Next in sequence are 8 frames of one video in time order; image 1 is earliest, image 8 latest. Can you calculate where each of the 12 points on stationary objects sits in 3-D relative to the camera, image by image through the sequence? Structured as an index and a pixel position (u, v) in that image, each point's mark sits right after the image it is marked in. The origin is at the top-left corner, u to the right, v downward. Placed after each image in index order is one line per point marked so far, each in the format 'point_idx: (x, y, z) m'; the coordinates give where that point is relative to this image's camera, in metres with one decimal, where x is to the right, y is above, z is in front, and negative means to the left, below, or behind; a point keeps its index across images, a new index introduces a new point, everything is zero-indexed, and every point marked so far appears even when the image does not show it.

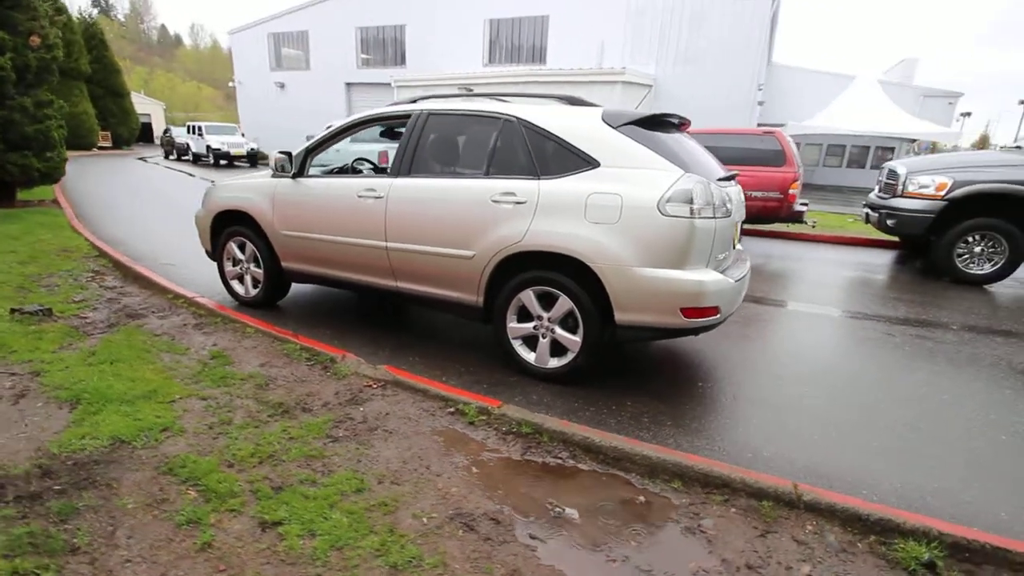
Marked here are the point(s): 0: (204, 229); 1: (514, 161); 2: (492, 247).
0: (-3.6, +0.7, +5.8) m
1: (0.0, +1.0, +4.0) m
2: (-0.1, +0.3, +4.0) m
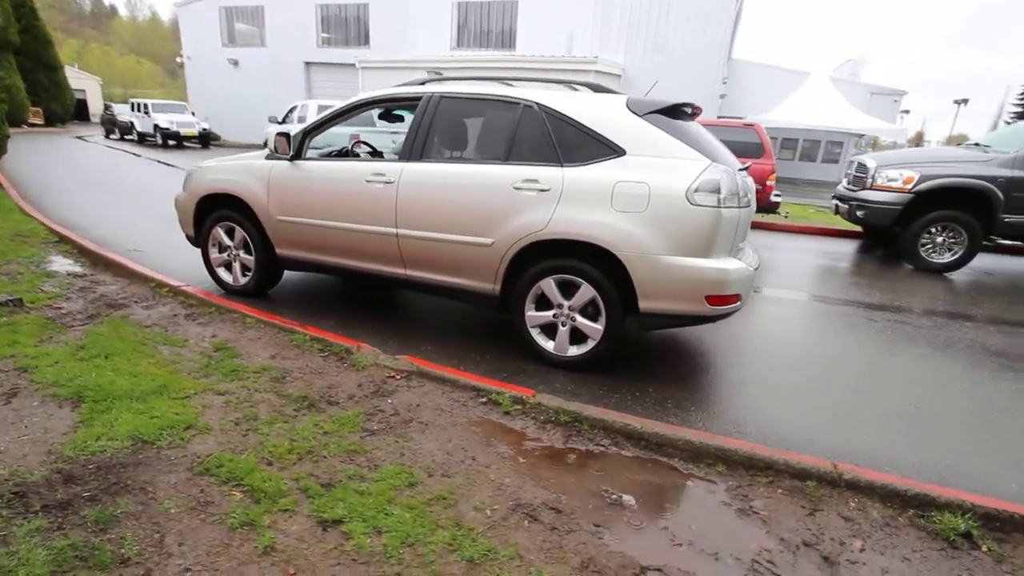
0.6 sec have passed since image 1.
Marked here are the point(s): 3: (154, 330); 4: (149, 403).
0: (-3.5, +0.8, +5.4) m
1: (+0.2, +1.1, +4.0) m
2: (0.0, +0.4, +3.9) m
3: (-3.0, -0.3, +4.2) m
4: (-2.1, -0.7, +2.9) m
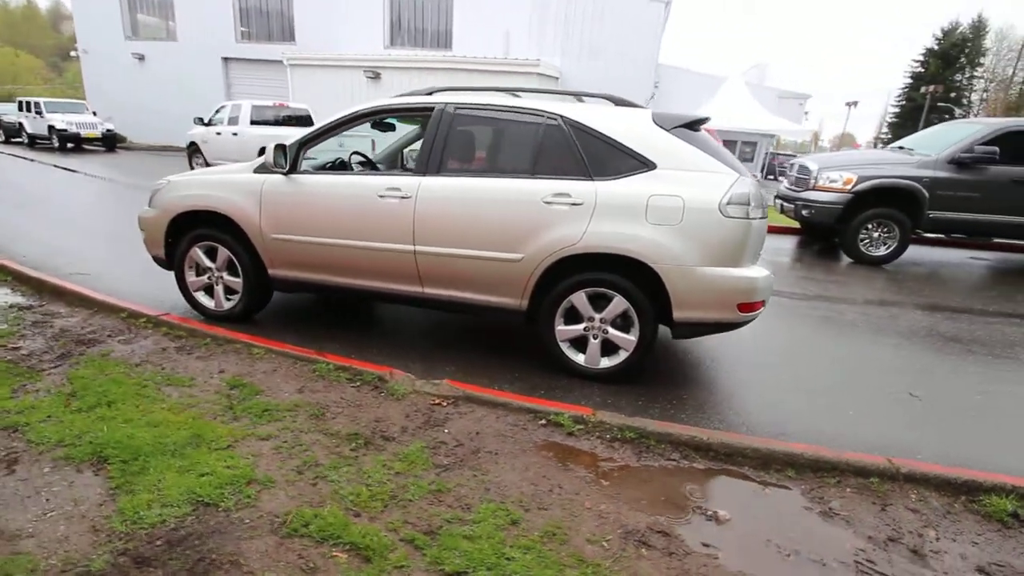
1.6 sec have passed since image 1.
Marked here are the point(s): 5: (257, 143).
0: (-3.5, +0.5, +4.9) m
1: (+0.4, +1.0, +3.9) m
2: (+0.3, +0.3, +3.9) m
3: (-2.7, -0.6, +3.7) m
4: (-1.7, -0.9, +2.6) m
5: (-7.3, +4.1, +14.0) m
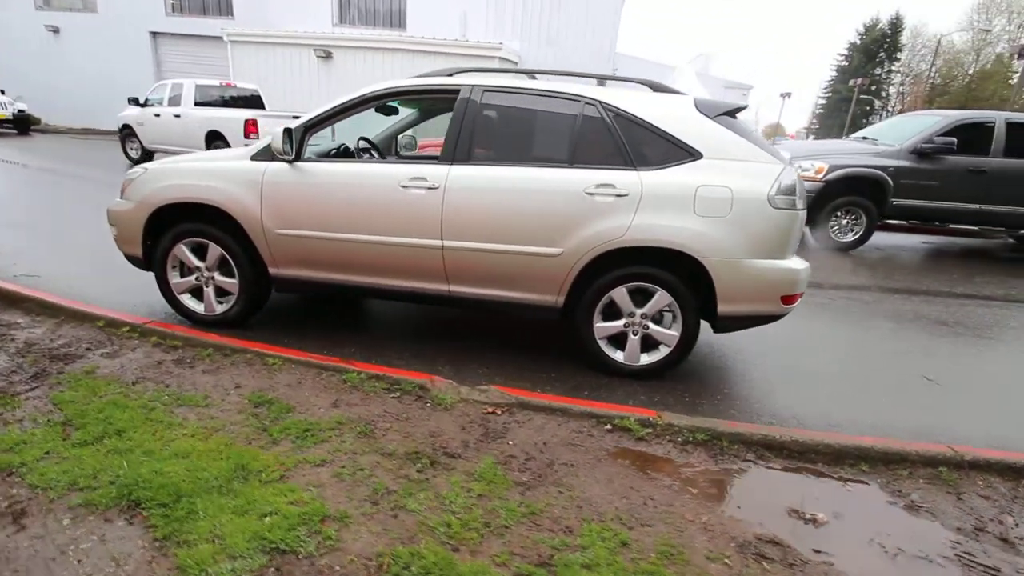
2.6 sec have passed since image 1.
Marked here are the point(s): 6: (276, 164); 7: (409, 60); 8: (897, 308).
0: (-3.3, +0.5, +4.3) m
1: (+0.7, +1.0, +3.7) m
2: (+0.6, +0.3, +3.7) m
3: (-2.3, -0.6, +3.2) m
4: (-1.2, -0.9, +2.3) m
5: (-8.0, +4.2, +12.9) m
6: (-1.9, +1.0, +4.0) m
7: (-3.6, +6.8, +15.3) m
8: (+5.0, -0.3, +6.5) m
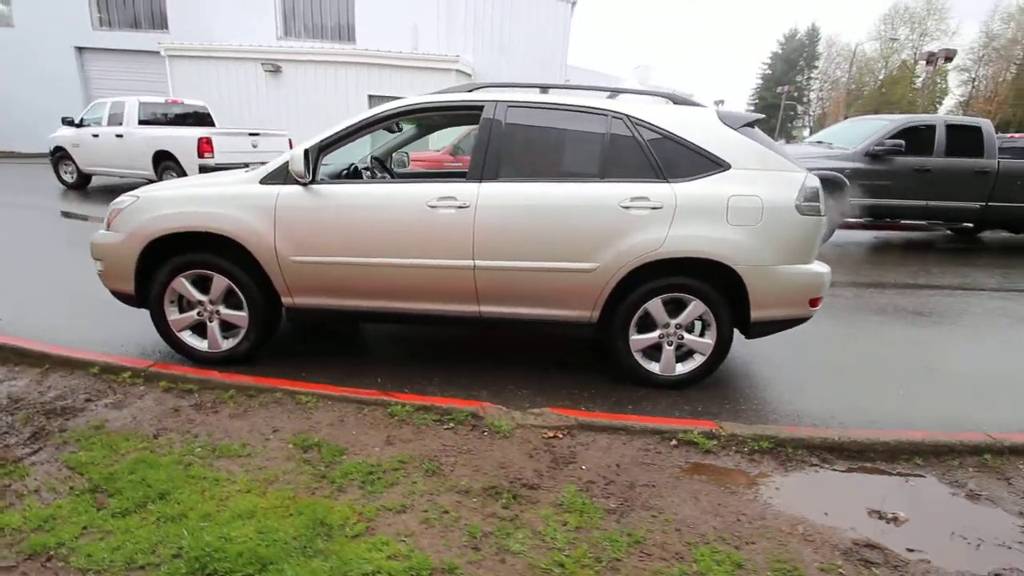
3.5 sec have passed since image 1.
0: (-3.0, +0.2, +3.9) m
1: (+0.9, +0.9, +3.7) m
2: (+0.8, +0.2, +3.7) m
3: (-2.0, -0.9, +2.9) m
4: (-0.7, -1.1, +2.1) m
5: (-8.8, +3.4, +12.0) m
6: (-1.7, +0.8, +3.8) m
7: (-4.8, +6.3, +15.0) m
8: (+5.0, -0.2, +6.9) m
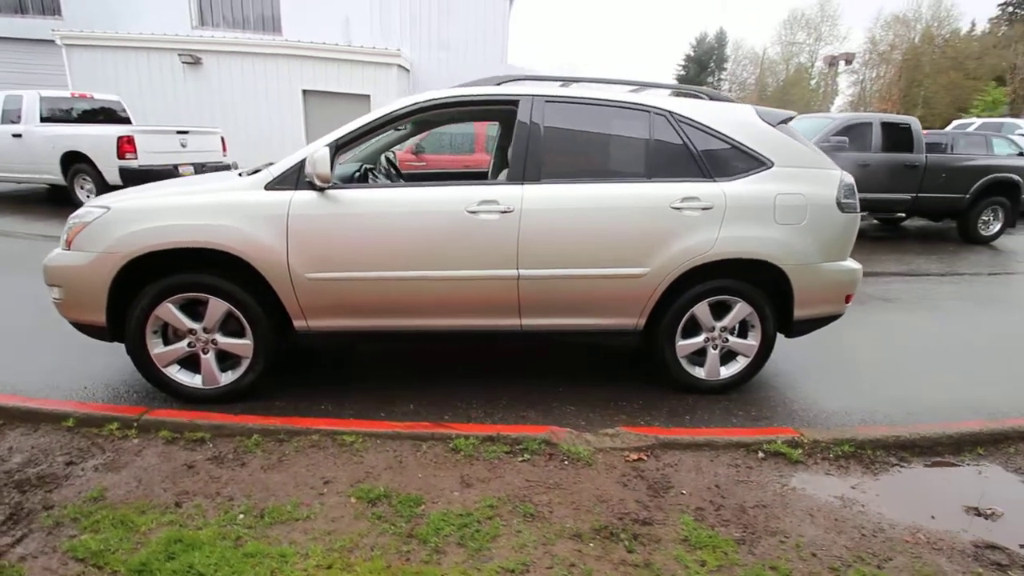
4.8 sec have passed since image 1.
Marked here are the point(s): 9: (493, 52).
0: (-2.7, 0.0, +3.2) m
1: (+1.2, +0.9, +3.6) m
2: (+1.1, +0.2, +3.5) m
3: (-1.5, -1.0, +2.4) m
4: (-0.1, -1.2, +1.7) m
5: (-9.6, +3.0, +10.5) m
6: (-1.4, +0.6, +3.3) m
7: (-6.2, +6.0, +13.9) m
8: (+4.8, 0.0, +7.2) m
9: (-0.5, +7.9, +17.4) m
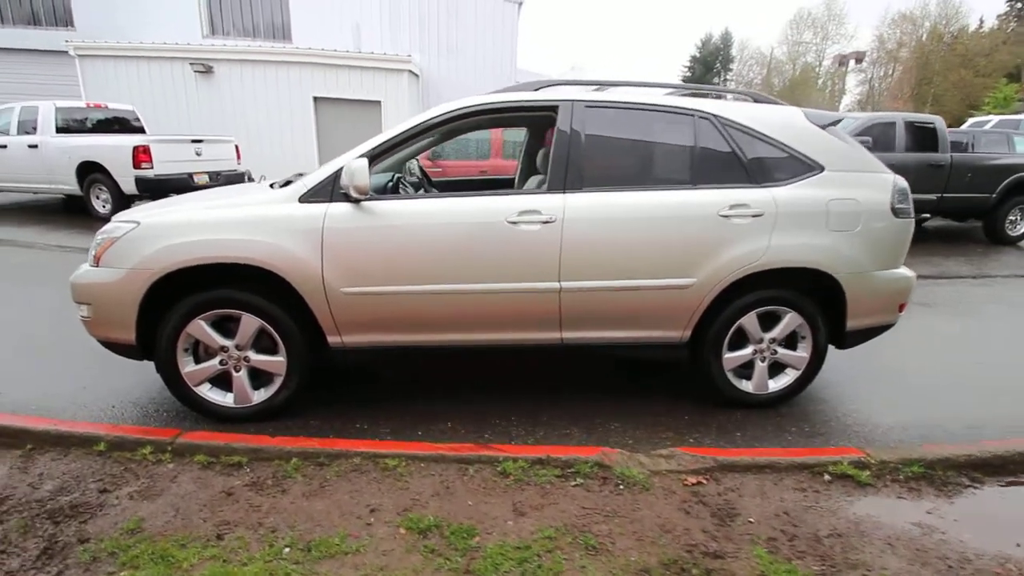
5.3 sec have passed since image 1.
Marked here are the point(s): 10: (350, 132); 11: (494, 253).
0: (-2.4, -0.1, +3.1) m
1: (+1.4, +0.8, +3.4) m
2: (+1.4, +0.1, +3.4) m
3: (-1.2, -1.1, +2.3) m
4: (+0.1, -1.3, +1.6) m
5: (-9.3, +2.7, +10.5) m
6: (-1.1, +0.5, +3.2) m
7: (-5.8, +5.8, +13.9) m
8: (+5.2, -0.1, +7.0) m
9: (-0.2, +7.7, +17.3) m
10: (-4.7, +4.5, +14.4) m
11: (-0.1, +0.2, +3.2) m
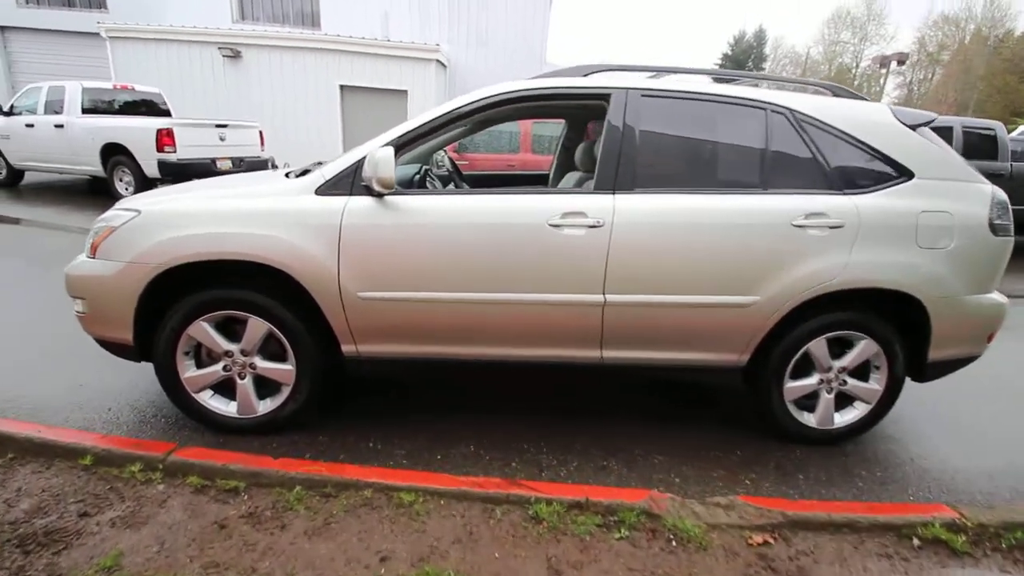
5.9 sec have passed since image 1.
0: (-2.2, -0.1, +2.8) m
1: (+1.7, +0.7, +3.0) m
2: (+1.6, 0.0, +2.9) m
3: (-1.1, -1.1, +1.9) m
4: (+0.2, -1.3, +1.2) m
5: (-8.7, +3.1, +10.4) m
6: (-0.9, +0.5, +2.8) m
7: (-5.0, +6.1, +13.7) m
8: (+5.5, -0.3, +6.5) m
9: (+0.9, +7.8, +16.9) m
10: (-3.9, +4.7, +14.2) m
11: (+0.1, +0.2, +2.8) m
